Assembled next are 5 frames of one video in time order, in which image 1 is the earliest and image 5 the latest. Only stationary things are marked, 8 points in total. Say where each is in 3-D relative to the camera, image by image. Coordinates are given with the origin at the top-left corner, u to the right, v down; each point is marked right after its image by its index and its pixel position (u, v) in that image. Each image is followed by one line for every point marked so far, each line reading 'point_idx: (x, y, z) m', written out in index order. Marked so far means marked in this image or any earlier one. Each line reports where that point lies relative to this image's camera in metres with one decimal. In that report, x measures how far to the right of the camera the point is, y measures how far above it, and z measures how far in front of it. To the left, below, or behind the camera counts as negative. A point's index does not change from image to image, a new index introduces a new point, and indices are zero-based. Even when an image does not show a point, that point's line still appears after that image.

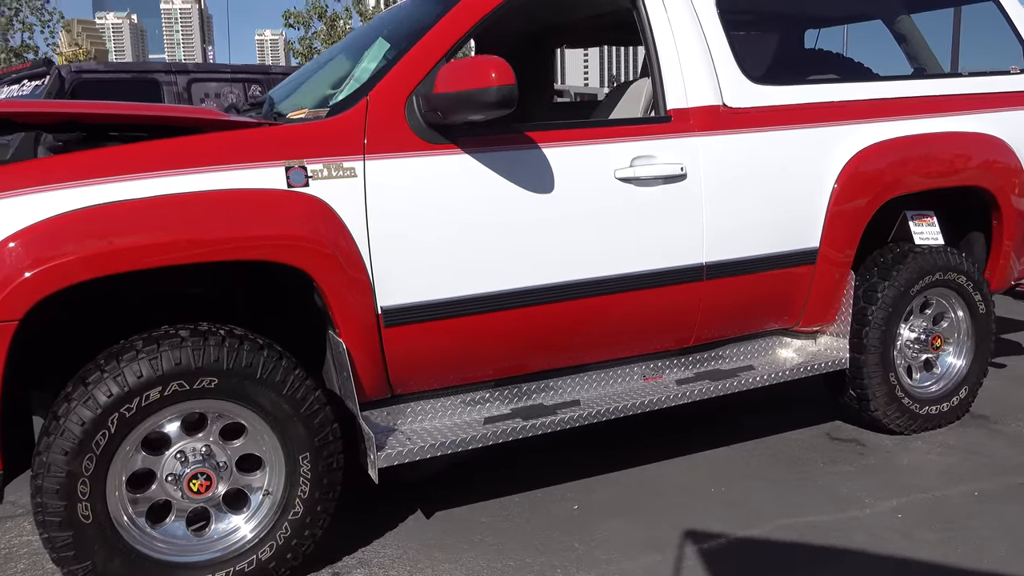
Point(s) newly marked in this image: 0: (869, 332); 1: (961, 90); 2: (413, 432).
0: (+1.5, -0.2, +3.7) m
1: (+2.1, +0.9, +3.9) m
2: (-0.3, -0.5, +3.0) m
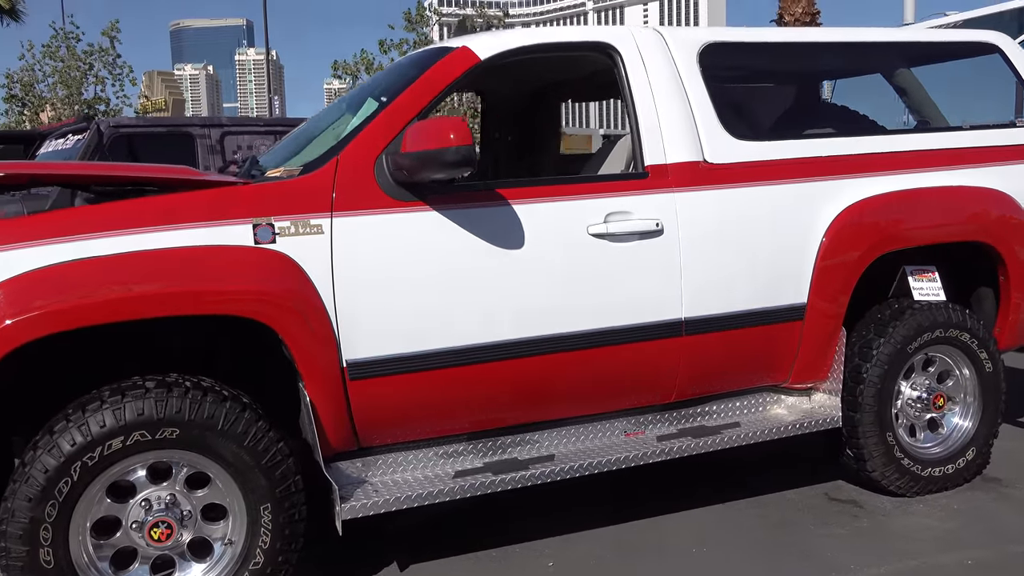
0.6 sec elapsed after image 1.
0: (+1.5, -0.4, +3.6) m
1: (+2.0, +0.7, +3.9) m
2: (-0.5, -0.7, +3.0) m
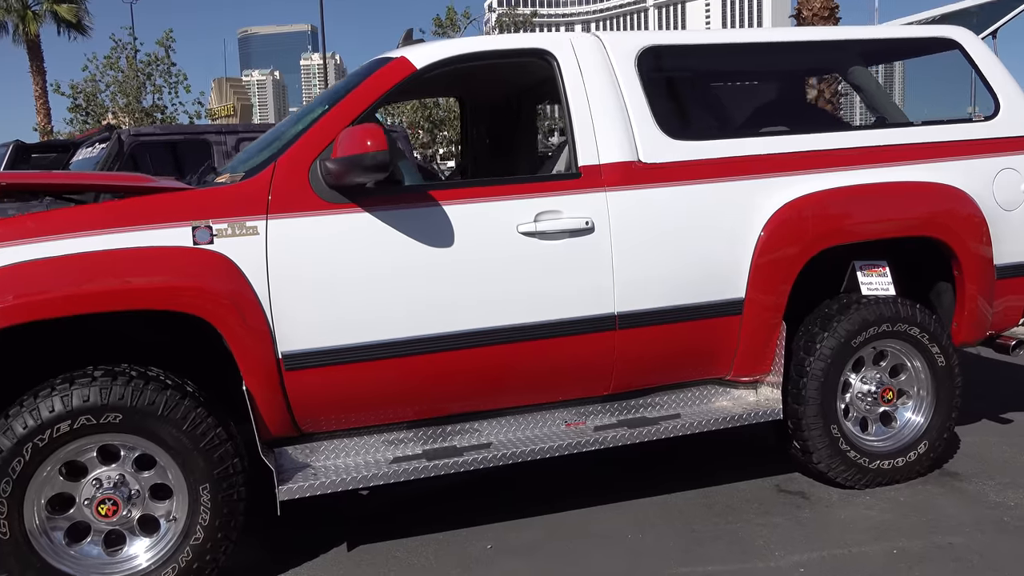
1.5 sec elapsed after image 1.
0: (+1.3, -0.4, +3.7) m
1: (+1.8, +0.7, +3.9) m
2: (-0.7, -0.7, +3.2) m
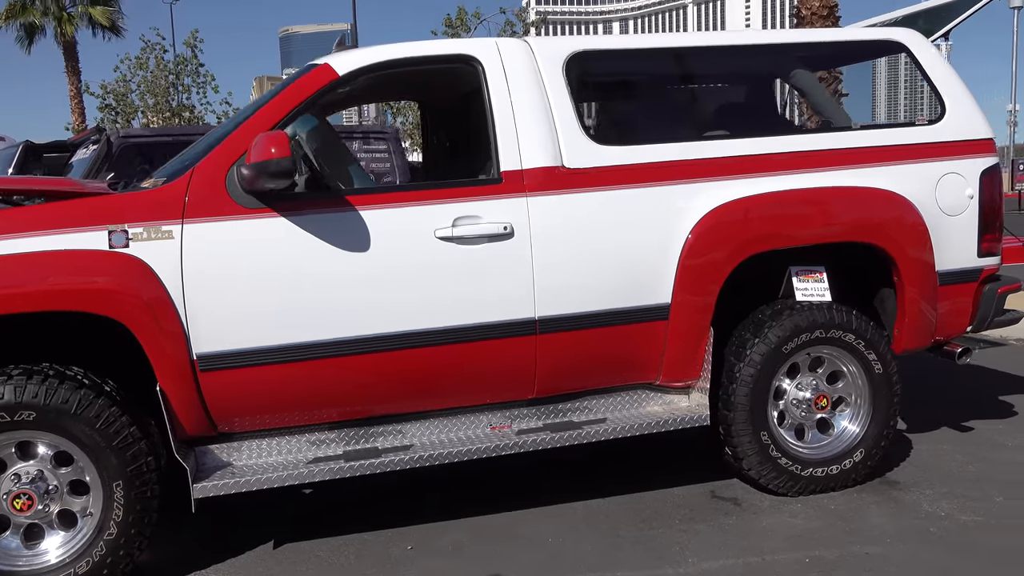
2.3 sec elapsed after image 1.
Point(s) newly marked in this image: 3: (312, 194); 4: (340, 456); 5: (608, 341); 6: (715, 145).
0: (+1.0, -0.4, +3.7) m
1: (+1.5, +0.7, +3.9) m
2: (-1.0, -0.7, +3.3) m
3: (-0.8, +0.4, +3.2) m
4: (-0.7, -0.7, +3.4) m
5: (+0.4, -0.2, +3.6) m
6: (+0.9, +0.6, +3.7) m
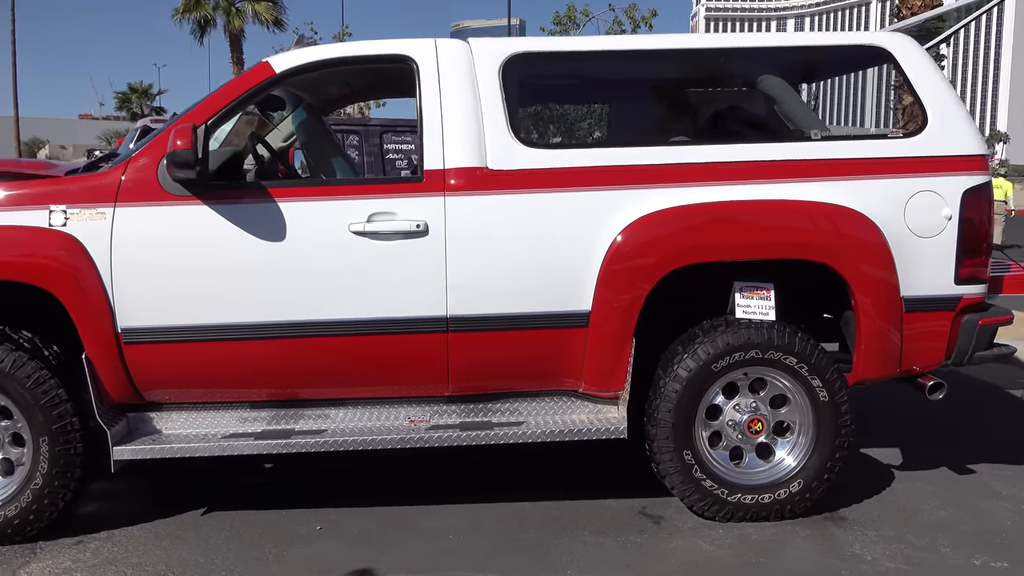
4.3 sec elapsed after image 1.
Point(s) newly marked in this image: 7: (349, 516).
0: (+0.6, -0.5, +3.6) m
1: (+1.3, +0.6, +3.6) m
2: (-1.4, -0.6, +3.6) m
3: (-1.1, +0.4, +3.4) m
4: (-1.1, -0.6, +3.6) m
5: (+0.1, -0.2, +3.6) m
6: (+0.6, +0.6, +3.6) m
7: (-0.7, -1.0, +3.7) m
